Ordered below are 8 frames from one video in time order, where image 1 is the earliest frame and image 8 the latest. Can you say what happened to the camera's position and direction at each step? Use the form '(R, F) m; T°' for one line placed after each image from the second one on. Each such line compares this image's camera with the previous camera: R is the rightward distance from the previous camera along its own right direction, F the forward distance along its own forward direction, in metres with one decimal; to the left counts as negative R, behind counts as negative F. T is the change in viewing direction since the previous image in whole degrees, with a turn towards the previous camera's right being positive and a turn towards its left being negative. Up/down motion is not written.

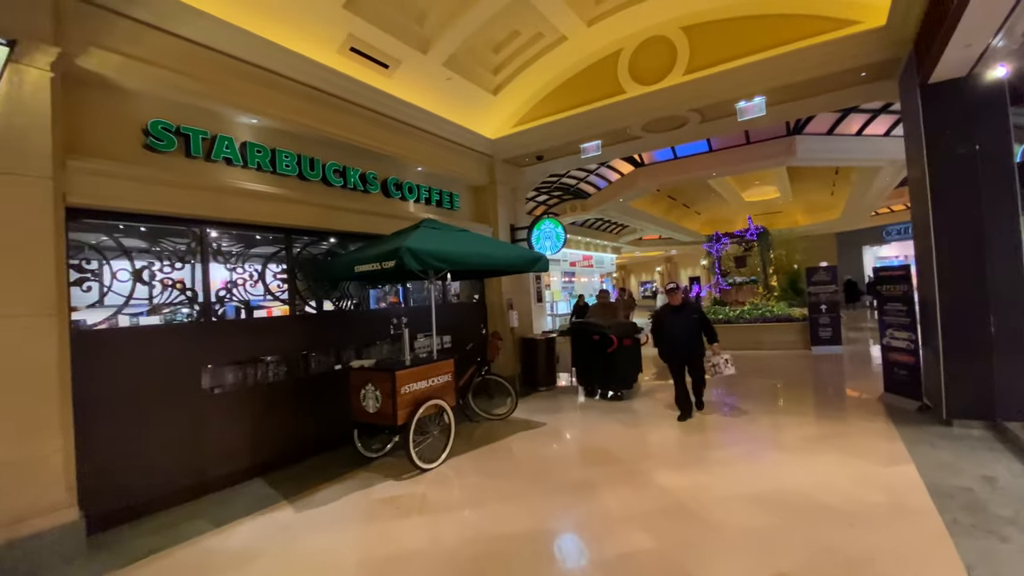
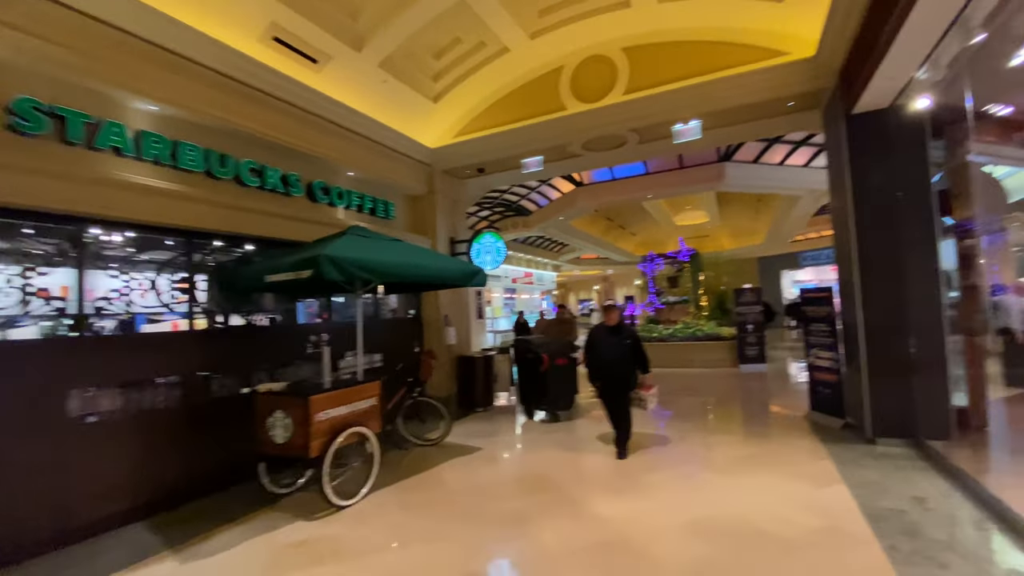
(+0.1, +0.3) m; +7°
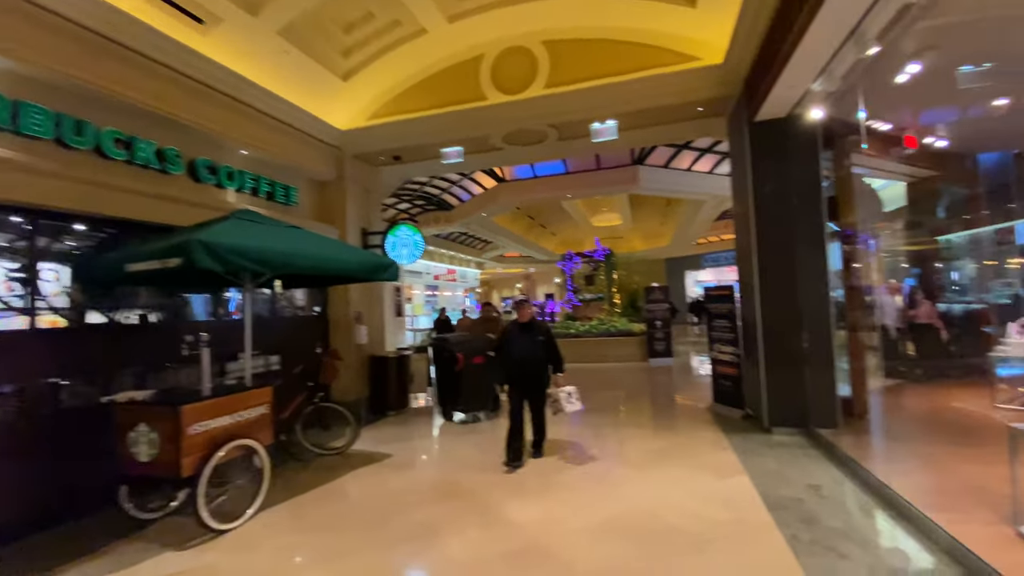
(+0.1, +0.2) m; +10°
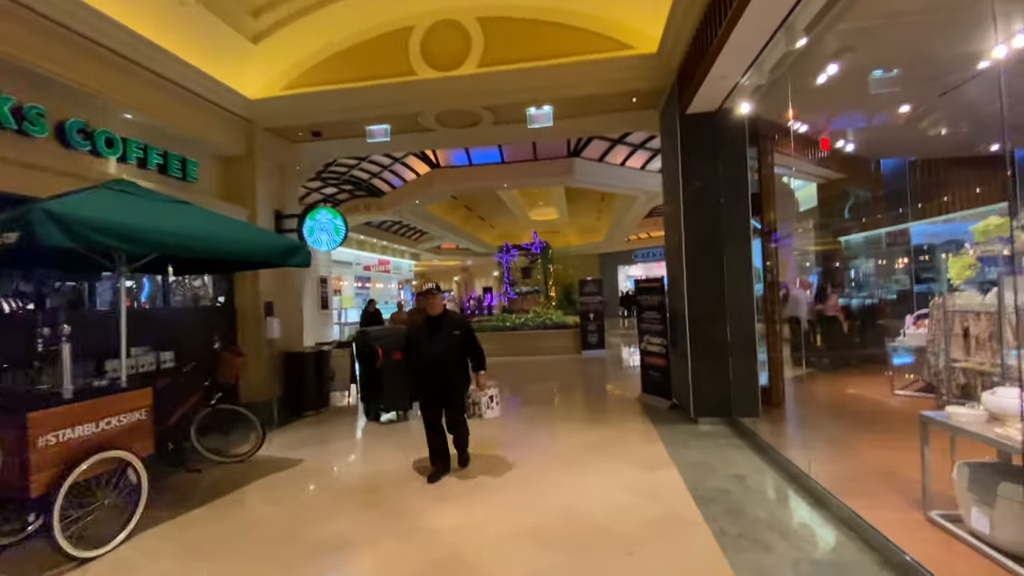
(+0.1, +0.3) m; +8°
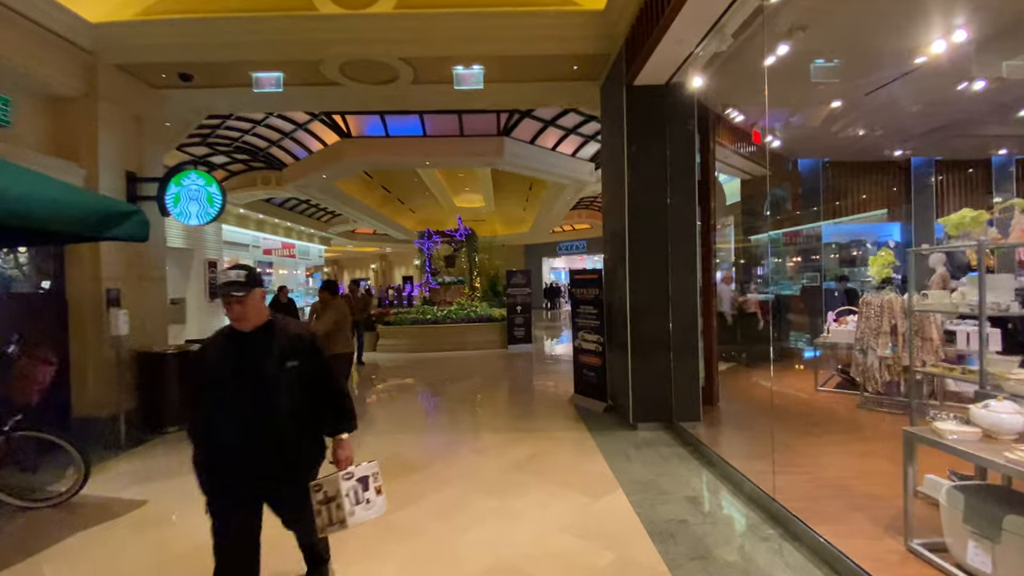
(0.0, +0.8) m; +9°
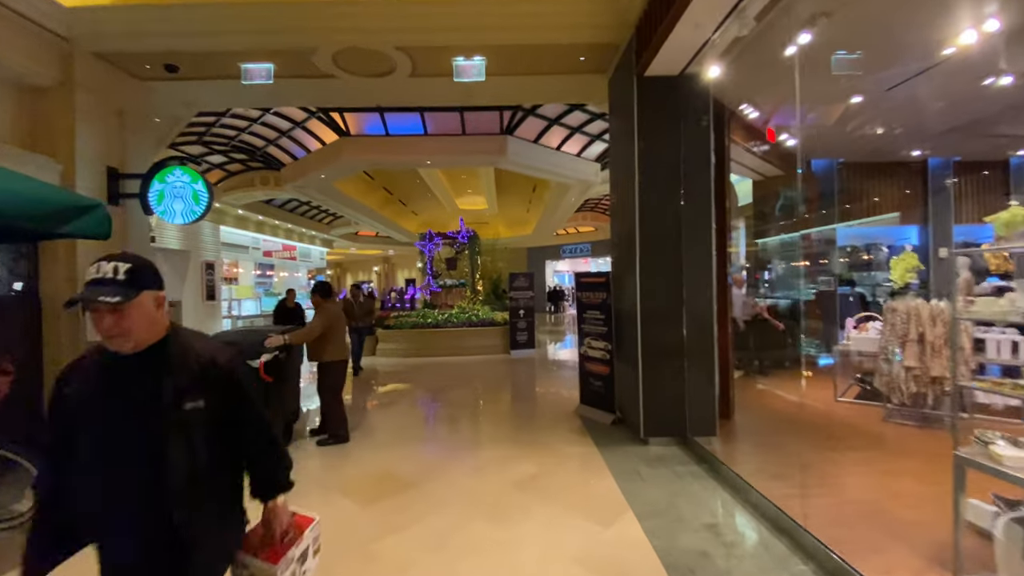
(0.0, +0.3) m; 0°
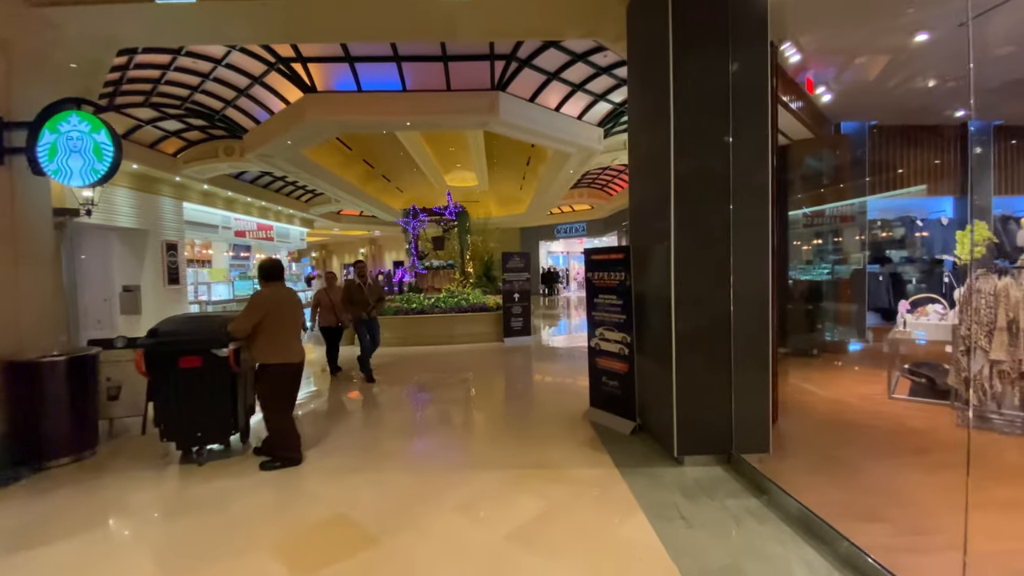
(0.0, +1.0) m; +1°
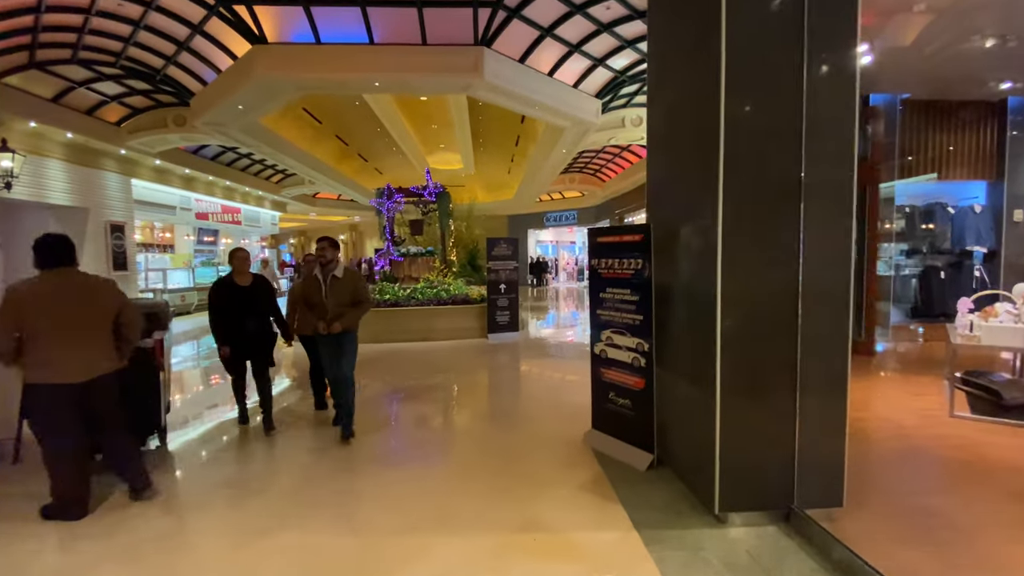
(0.0, +1.0) m; +2°
